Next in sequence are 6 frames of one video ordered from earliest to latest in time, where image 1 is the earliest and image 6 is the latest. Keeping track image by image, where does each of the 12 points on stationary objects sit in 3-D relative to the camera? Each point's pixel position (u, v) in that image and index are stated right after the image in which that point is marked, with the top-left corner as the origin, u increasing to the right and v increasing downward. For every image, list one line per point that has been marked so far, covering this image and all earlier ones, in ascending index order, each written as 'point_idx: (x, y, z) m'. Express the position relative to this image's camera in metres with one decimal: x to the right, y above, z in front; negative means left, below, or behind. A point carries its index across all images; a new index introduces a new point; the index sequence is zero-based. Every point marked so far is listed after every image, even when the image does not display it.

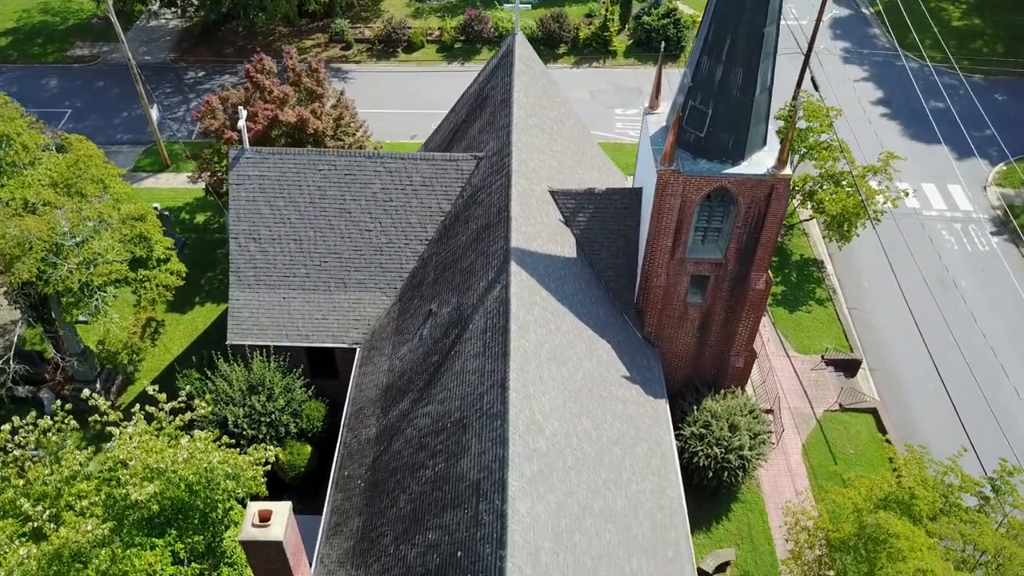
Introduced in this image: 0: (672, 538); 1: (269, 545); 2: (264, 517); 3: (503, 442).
0: (+3.8, -6.0, +18.7) m
1: (-4.3, -4.5, +13.8) m
2: (-4.4, -4.1, +13.9) m
3: (-0.2, -2.9, +14.7) m
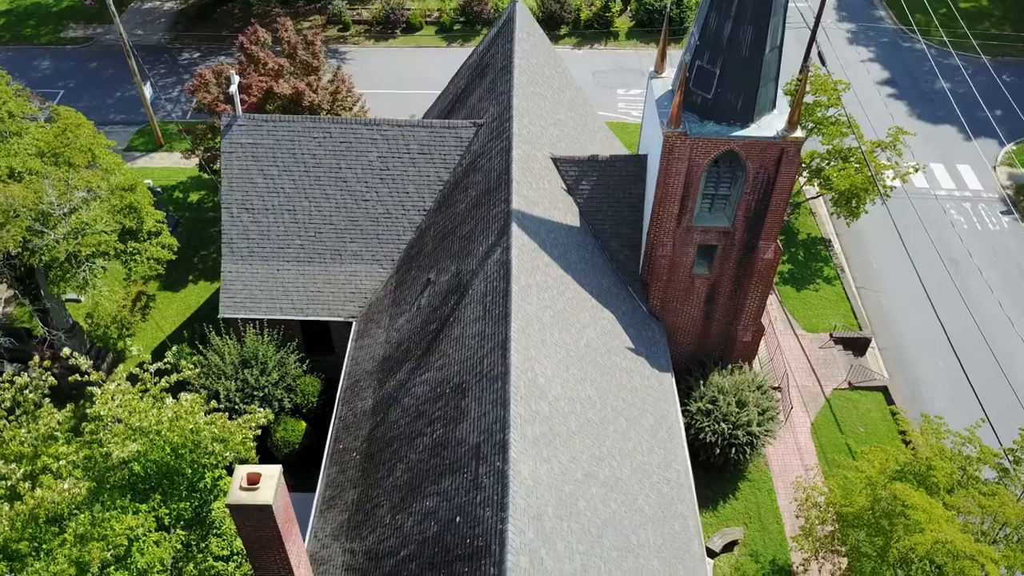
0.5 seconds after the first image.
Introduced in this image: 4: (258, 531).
0: (+3.8, -5.1, +18.0) m
1: (-4.2, -3.7, +13.1) m
2: (-4.4, -3.2, +13.2) m
3: (-0.1, -2.1, +14.1) m
4: (-4.4, -4.2, +13.6) m
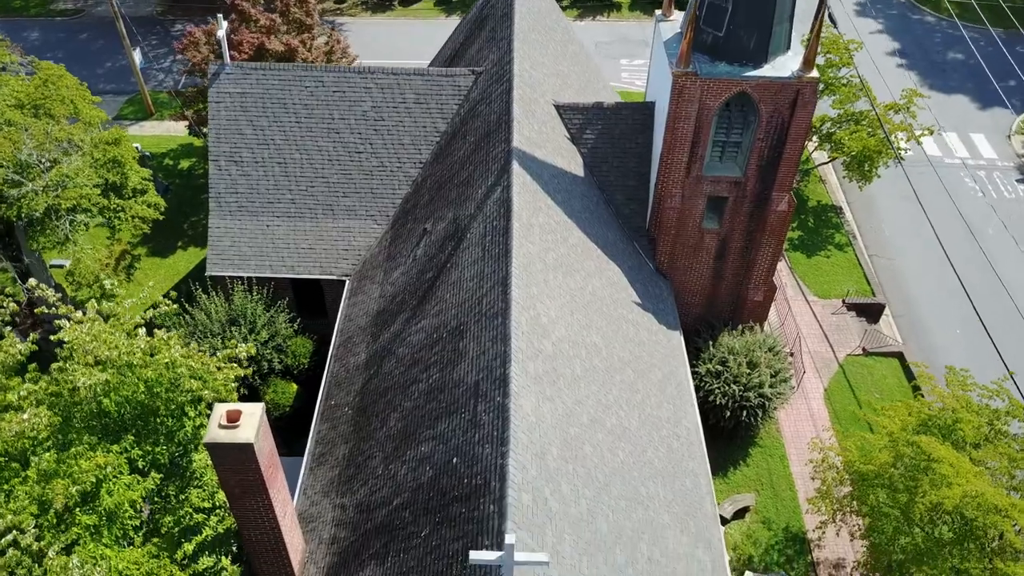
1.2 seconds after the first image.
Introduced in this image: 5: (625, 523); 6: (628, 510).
0: (+3.8, -3.9, +17.0) m
1: (-4.2, -2.5, +12.1) m
2: (-4.3, -2.0, +12.2) m
3: (-0.1, -0.8, +13.1) m
4: (-4.4, -3.0, +12.6) m
5: (+2.0, -4.0, +13.5) m
6: (+2.0, -3.9, +13.8) m
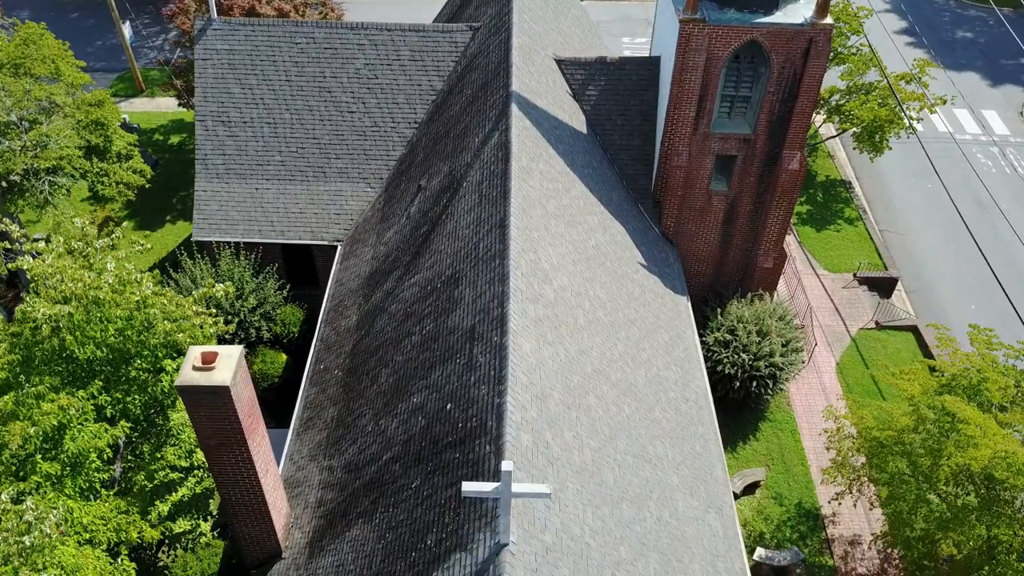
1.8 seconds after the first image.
0: (+3.8, -3.0, +16.1) m
1: (-4.3, -1.5, +11.2) m
2: (-4.4, -1.0, +11.3) m
3: (-0.1, +0.1, +12.1) m
4: (-4.4, -2.0, +11.6) m
5: (+1.9, -3.1, +12.5) m
6: (+2.0, -2.9, +12.8) m
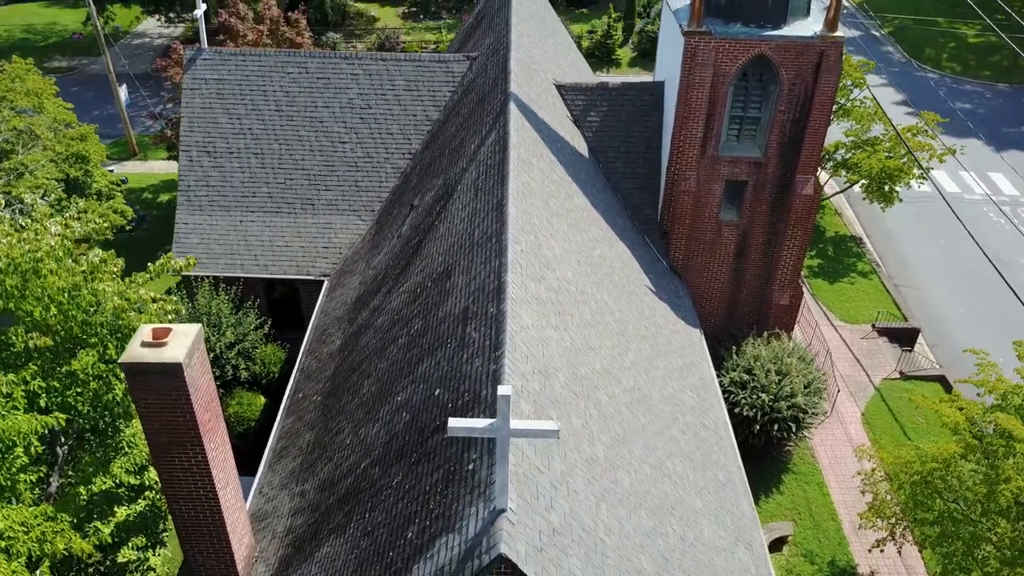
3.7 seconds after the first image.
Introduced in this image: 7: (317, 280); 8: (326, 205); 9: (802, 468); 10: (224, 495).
0: (+3.8, -3.2, +14.3) m
1: (-4.3, -1.0, +9.6) m
2: (-4.4, -0.6, +9.8) m
3: (-0.2, +0.5, +10.8) m
4: (-4.4, -1.6, +10.0) m
5: (+1.9, -2.8, +10.7) m
6: (+2.0, -2.7, +11.1) m
7: (-4.9, +0.2, +19.6) m
8: (-4.7, +2.1, +19.9) m
9: (+7.4, -4.5, +19.9) m
10: (-4.1, -2.9, +11.1) m
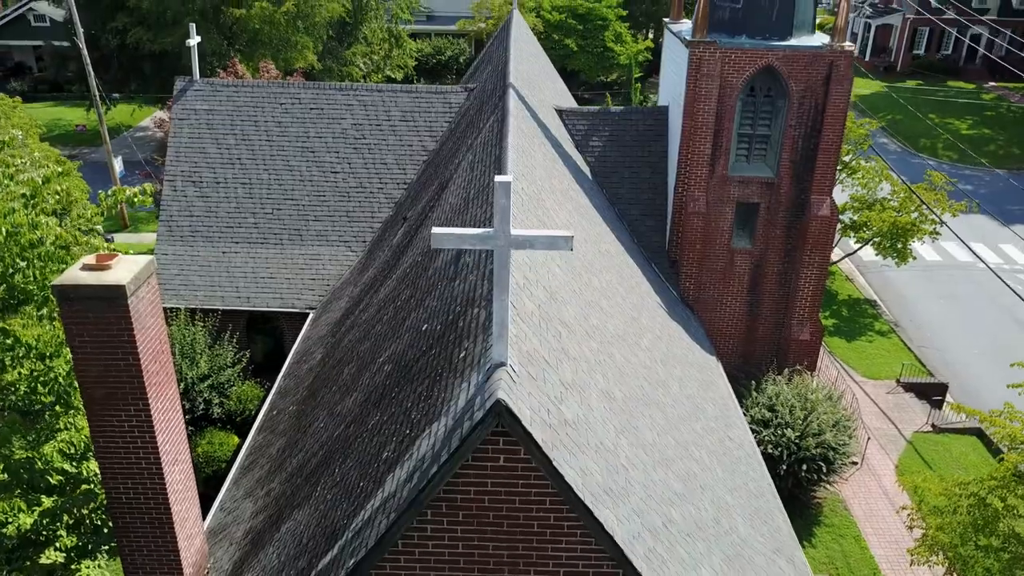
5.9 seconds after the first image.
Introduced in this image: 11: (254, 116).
0: (+3.8, -3.0, +12.5) m
1: (-4.3, -0.1, +8.2) m
2: (-4.4, +0.3, +8.4) m
3: (-0.2, +1.2, +9.6) m
4: (-4.4, -0.7, +8.5) m
5: (+1.9, -2.0, +9.0) m
6: (+2.0, -2.0, +9.4) m
7: (-4.9, -0.5, +18.3) m
8: (-4.7, +1.3, +18.9) m
9: (+7.3, -5.3, +17.8) m
10: (-4.1, -2.2, +9.3) m
11: (-6.5, +4.3, +19.8) m
